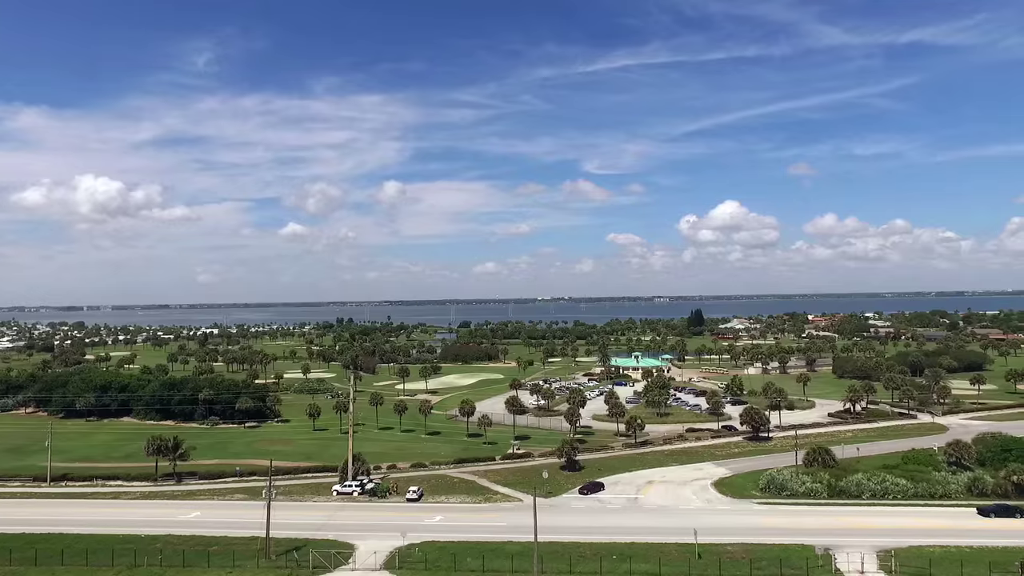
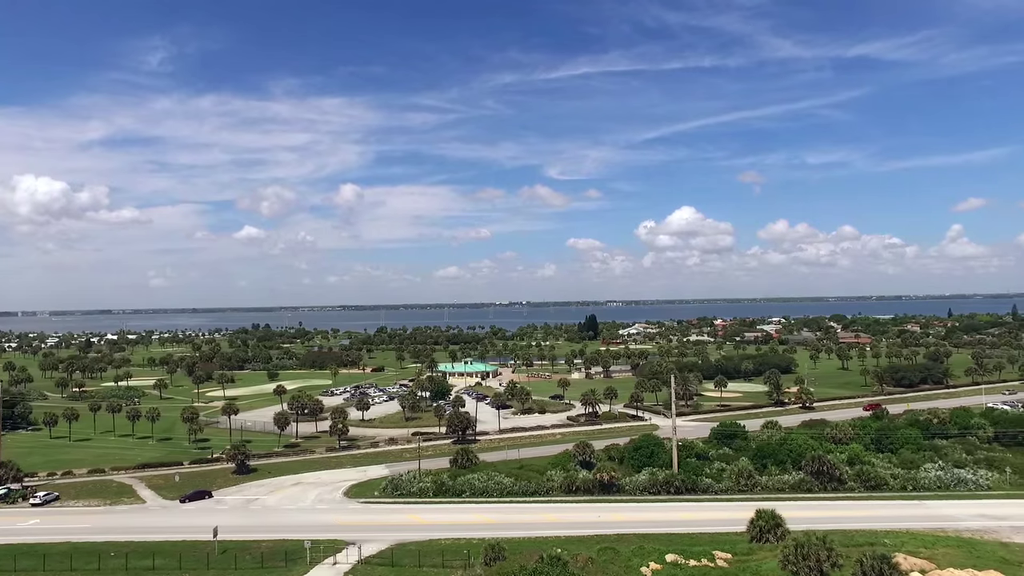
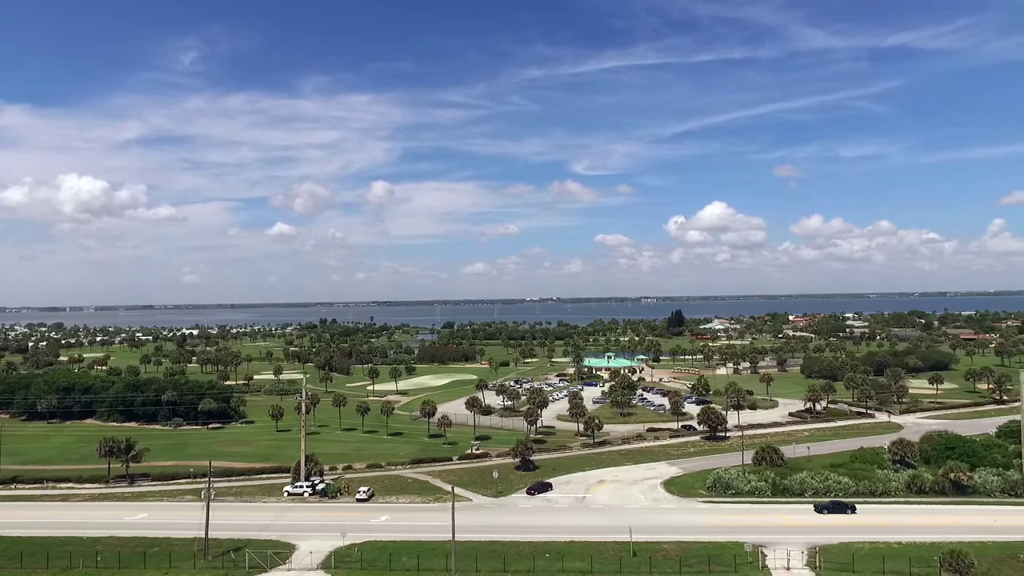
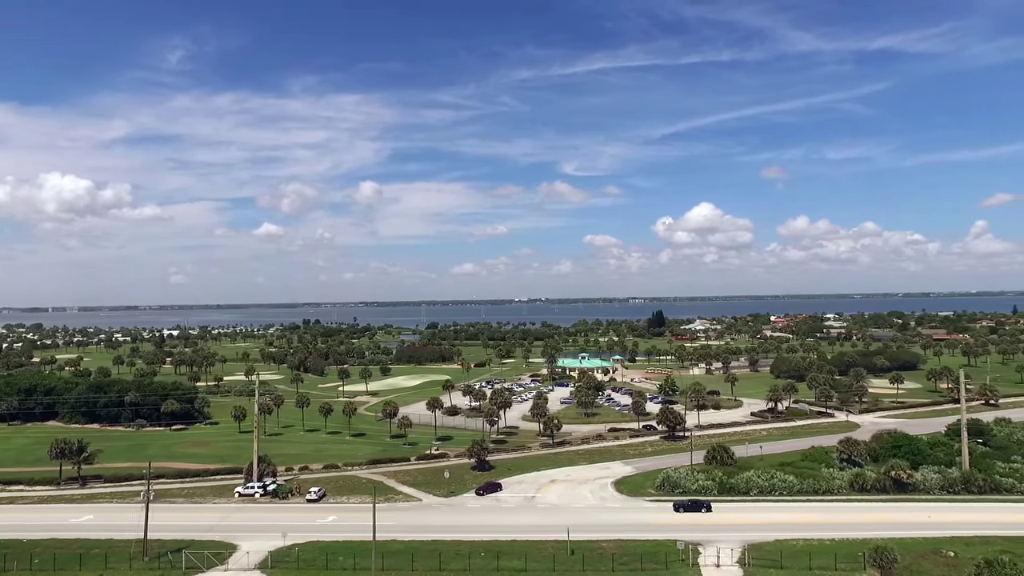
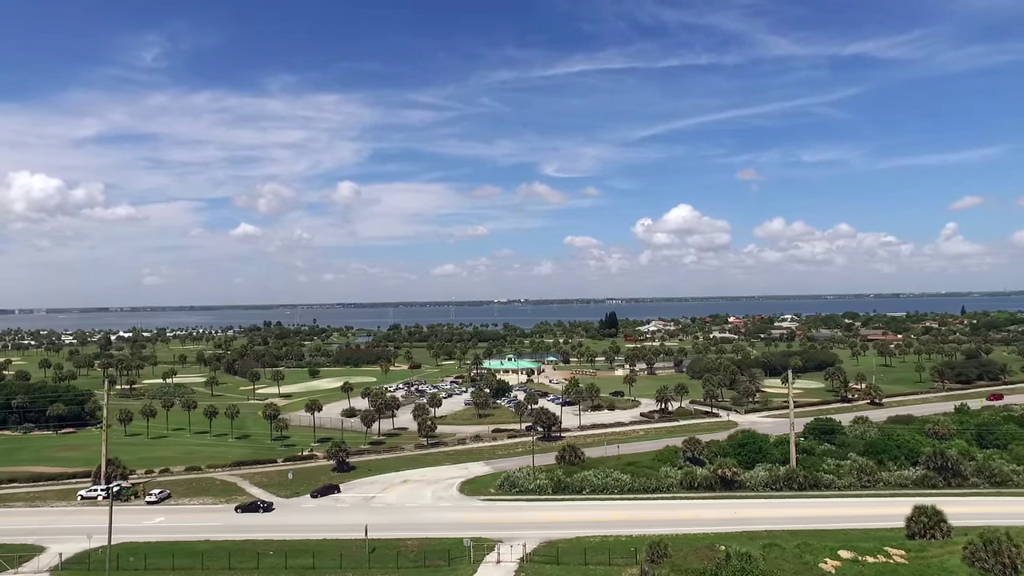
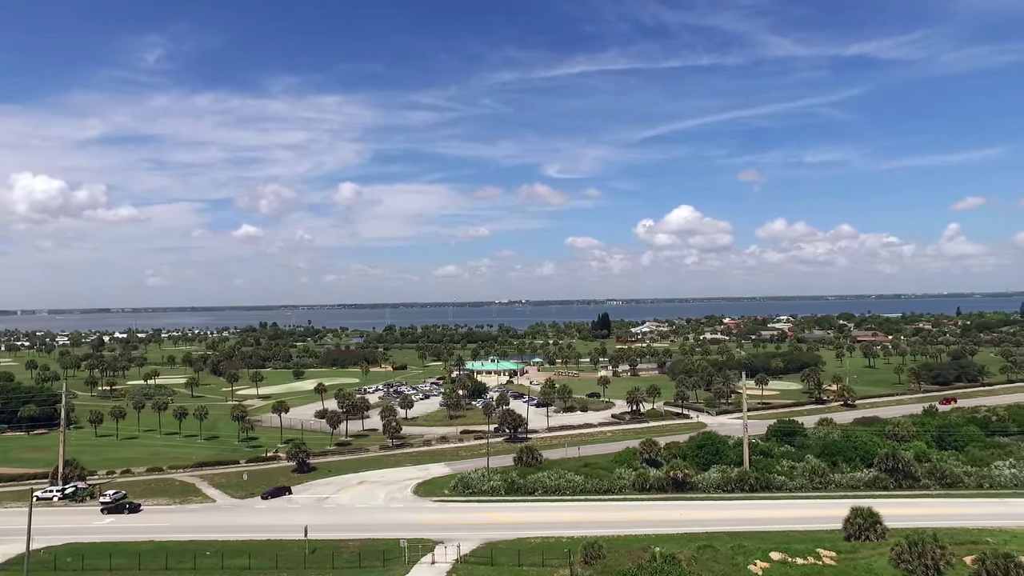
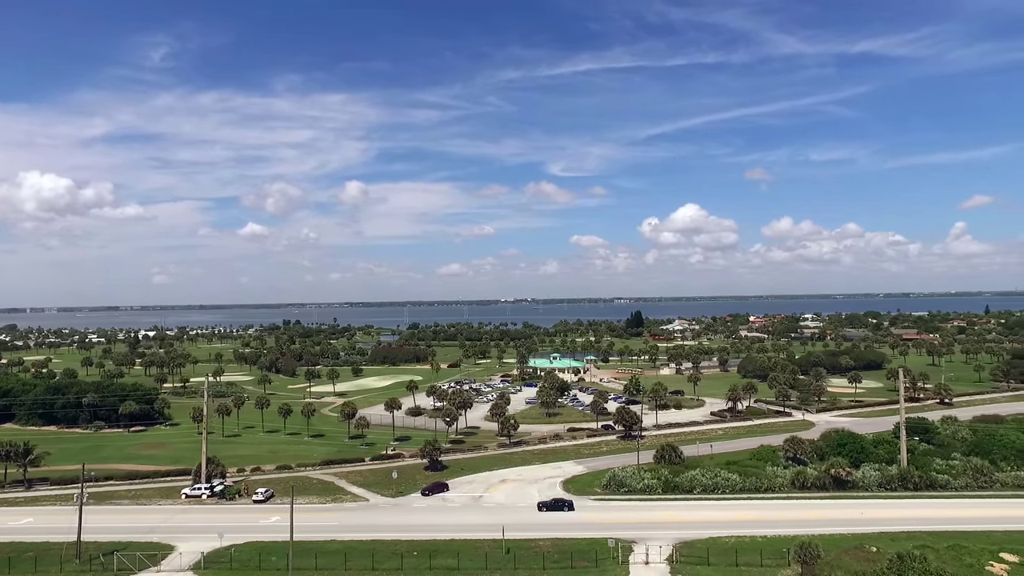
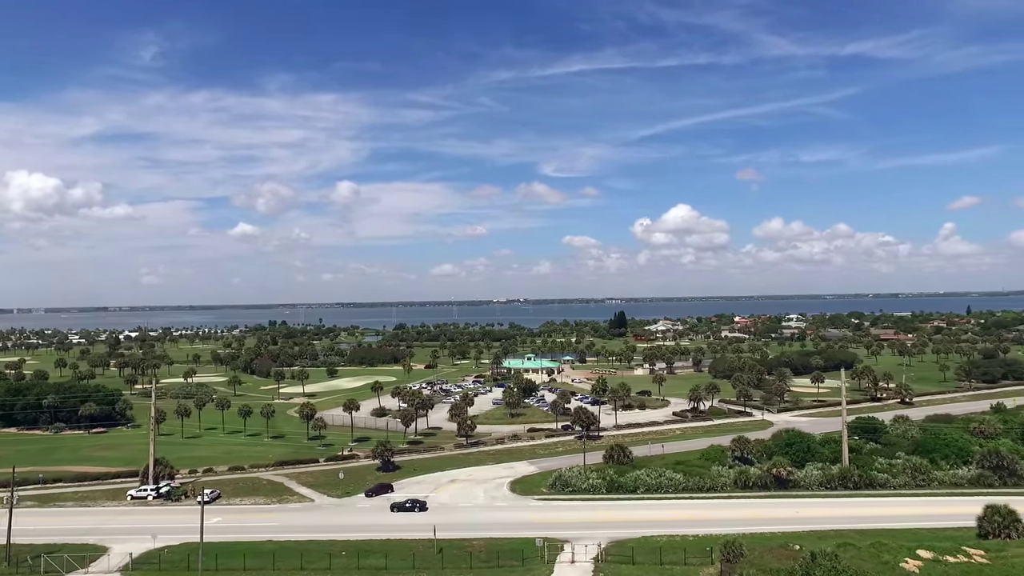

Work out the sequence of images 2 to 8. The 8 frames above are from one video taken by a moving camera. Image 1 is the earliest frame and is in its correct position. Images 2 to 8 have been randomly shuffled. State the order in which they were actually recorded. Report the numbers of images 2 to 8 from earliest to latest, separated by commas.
3, 4, 7, 8, 5, 6, 2
